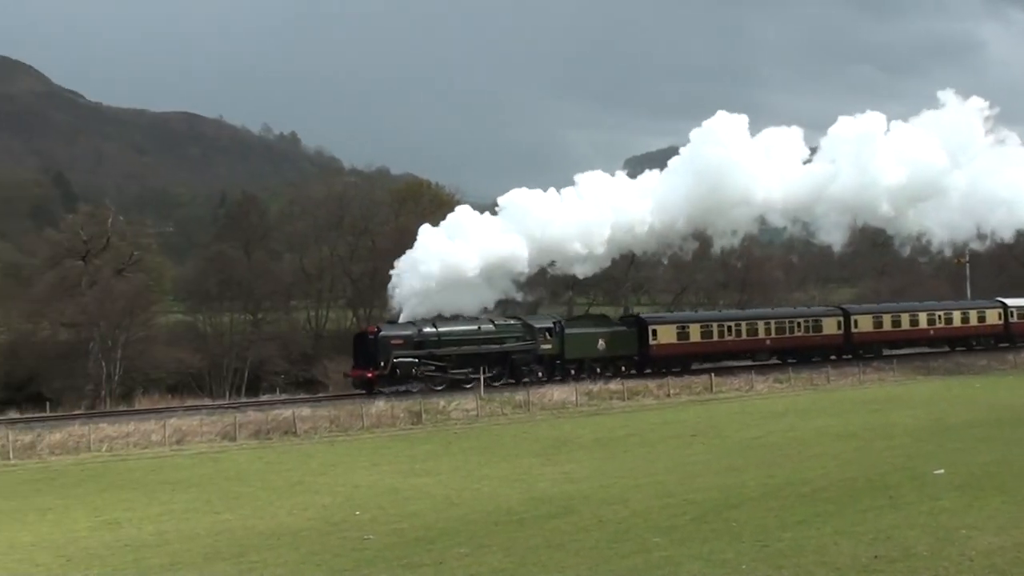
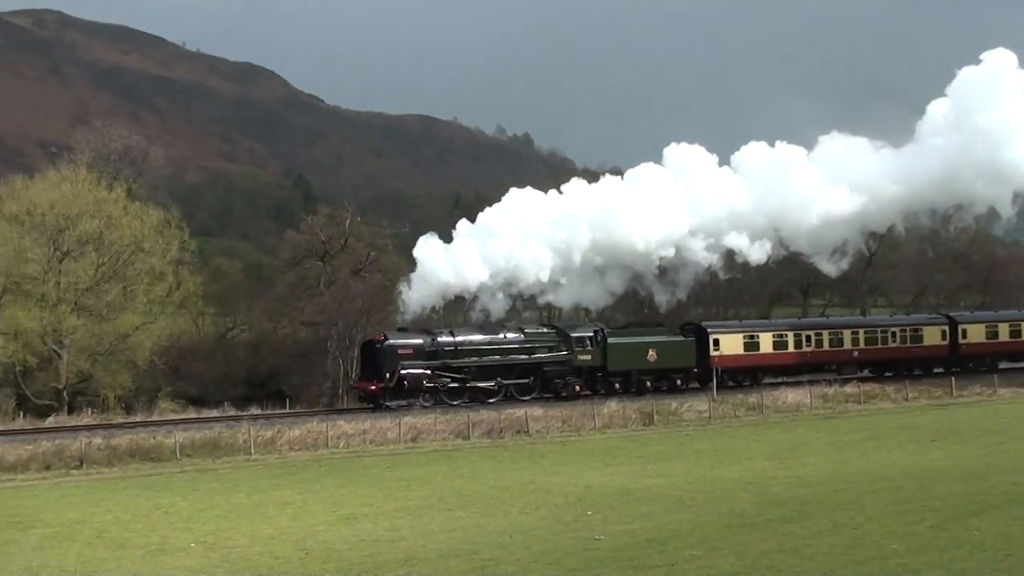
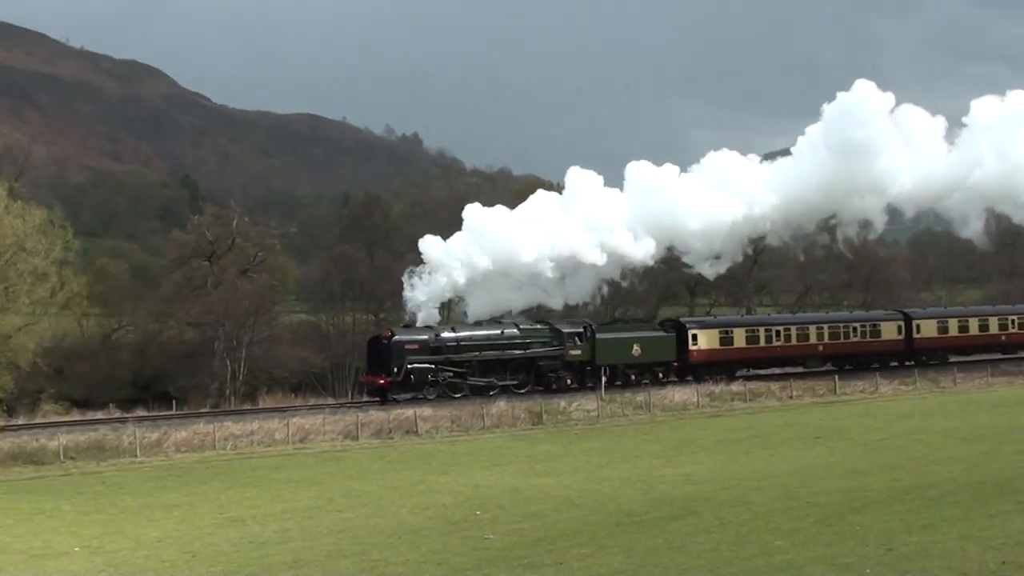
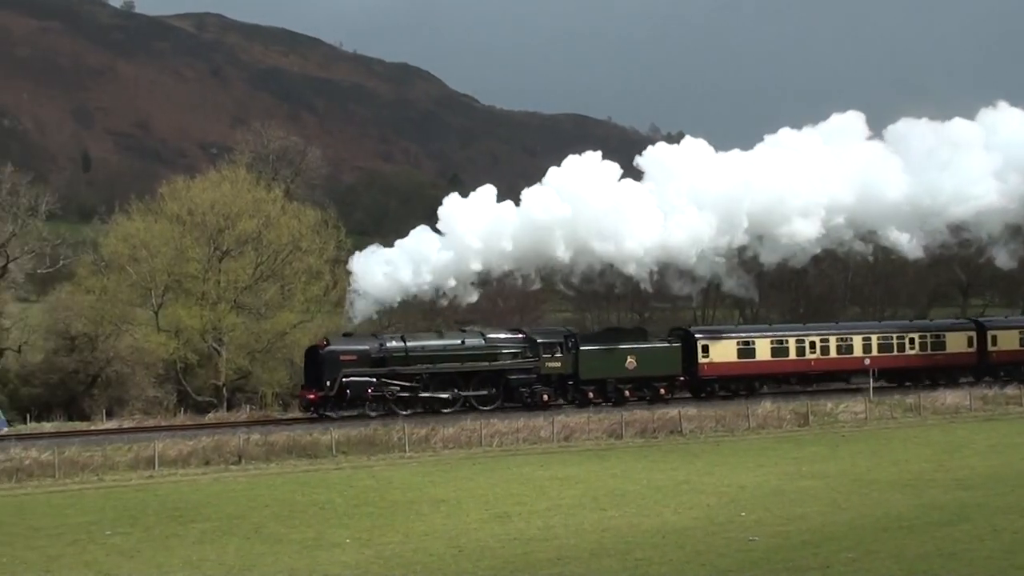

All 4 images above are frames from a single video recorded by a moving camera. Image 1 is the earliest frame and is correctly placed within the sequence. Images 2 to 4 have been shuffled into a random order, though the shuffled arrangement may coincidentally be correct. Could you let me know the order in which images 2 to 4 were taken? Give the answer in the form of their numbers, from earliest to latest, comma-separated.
3, 2, 4
